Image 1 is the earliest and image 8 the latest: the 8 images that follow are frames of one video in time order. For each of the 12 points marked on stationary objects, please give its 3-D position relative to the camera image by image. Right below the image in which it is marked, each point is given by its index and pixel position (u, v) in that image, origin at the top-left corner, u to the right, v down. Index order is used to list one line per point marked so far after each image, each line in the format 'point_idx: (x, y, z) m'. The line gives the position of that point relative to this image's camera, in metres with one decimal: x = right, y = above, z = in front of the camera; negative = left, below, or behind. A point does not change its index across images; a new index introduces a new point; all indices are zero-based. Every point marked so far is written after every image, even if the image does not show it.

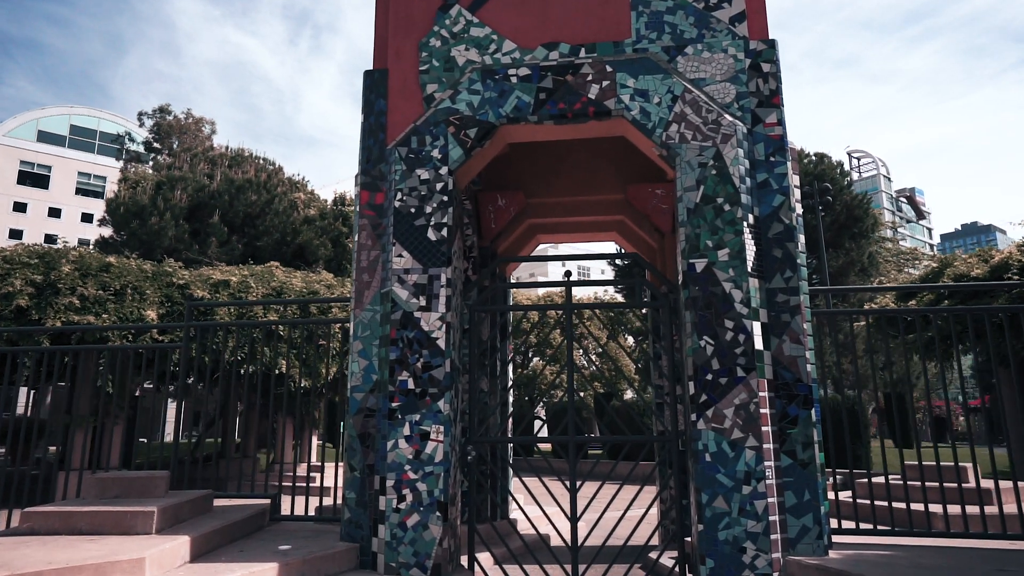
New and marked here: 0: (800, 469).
0: (+1.7, -1.0, +3.8) m
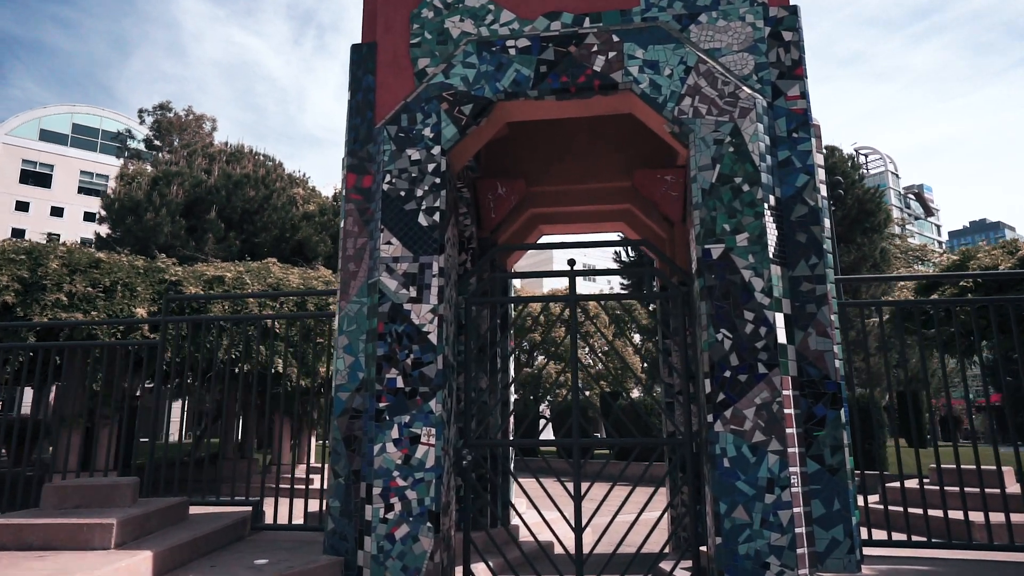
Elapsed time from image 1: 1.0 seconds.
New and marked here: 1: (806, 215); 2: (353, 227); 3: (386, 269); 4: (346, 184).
0: (+1.6, -1.0, +3.4) m
1: (+1.7, +0.4, +3.7) m
2: (-1.0, +0.4, +4.1) m
3: (-0.8, +0.1, +3.9) m
4: (-1.1, +0.7, +4.2) m
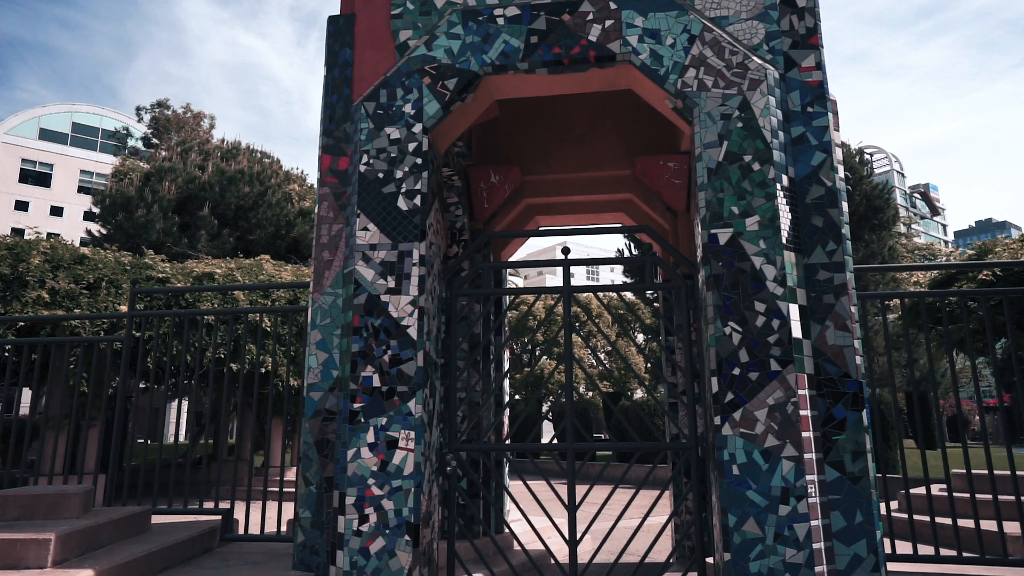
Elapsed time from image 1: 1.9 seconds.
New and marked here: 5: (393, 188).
0: (+1.6, -0.9, +3.1) m
1: (+1.6, +0.5, +3.4) m
2: (-1.1, +0.4, +3.8) m
3: (-0.8, +0.2, +3.6) m
4: (-1.1, +0.7, +3.8) m
5: (-0.7, +0.6, +3.6) m
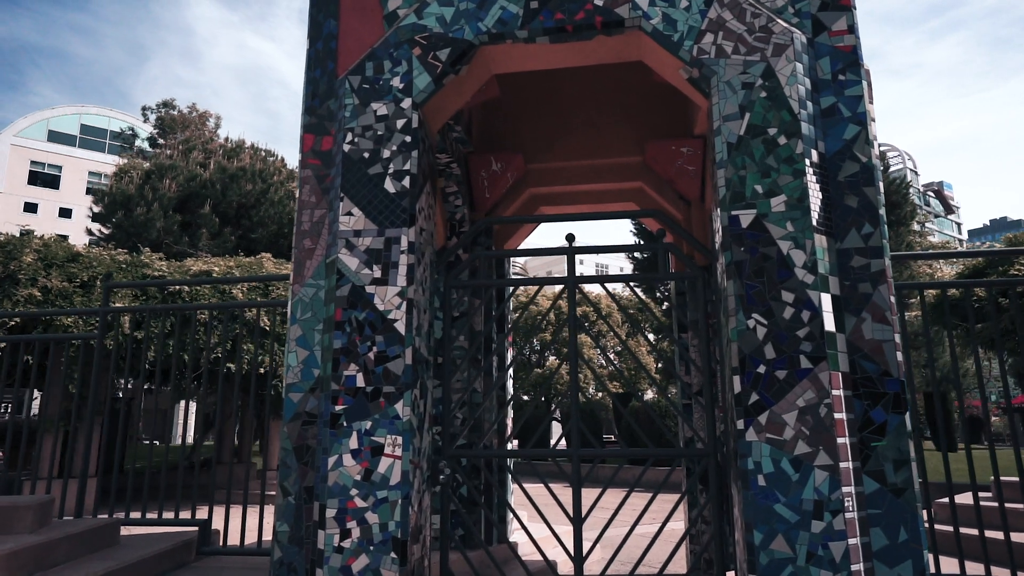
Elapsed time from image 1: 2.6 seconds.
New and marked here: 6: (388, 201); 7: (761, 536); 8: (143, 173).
0: (+1.6, -0.9, +2.7) m
1: (+1.6, +0.5, +3.0) m
2: (-1.1, +0.5, +3.5) m
3: (-0.8, +0.2, +3.3) m
4: (-1.1, +0.8, +3.5) m
5: (-0.7, +0.6, +3.3) m
6: (-0.6, +0.4, +3.3) m
7: (+1.0, -1.0, +2.7) m
8: (-7.9, +2.5, +14.1) m
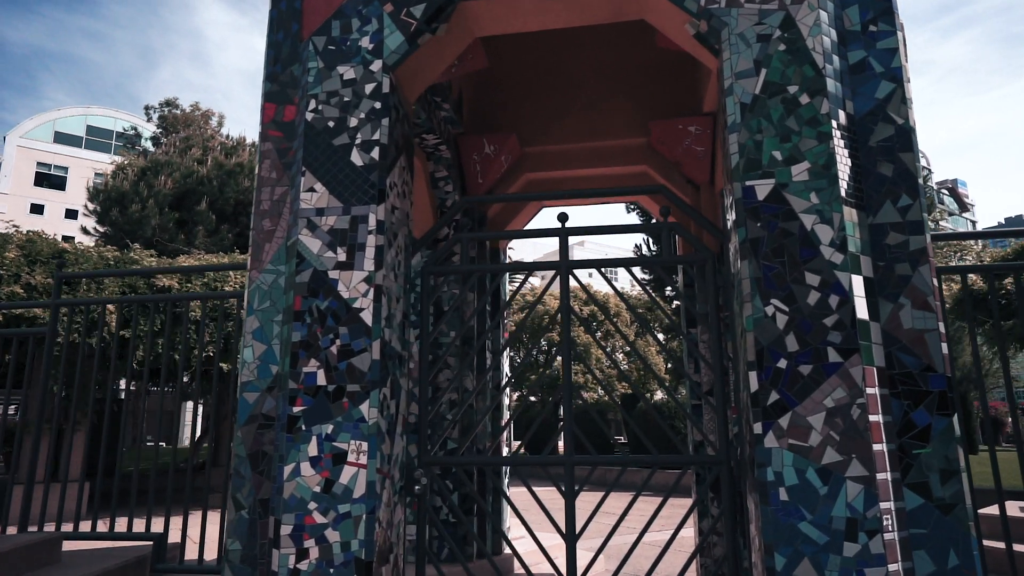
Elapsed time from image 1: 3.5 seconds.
0: (+1.5, -0.8, +2.3) m
1: (+1.5, +0.6, +2.6) m
2: (-1.1, +0.5, +3.1) m
3: (-0.9, +0.3, +2.9) m
4: (-1.2, +0.8, +3.2) m
5: (-0.7, +0.7, +2.9) m
6: (-0.7, +0.5, +2.9) m
7: (+0.9, -0.9, +2.3) m
8: (-7.9, +2.5, +13.8) m
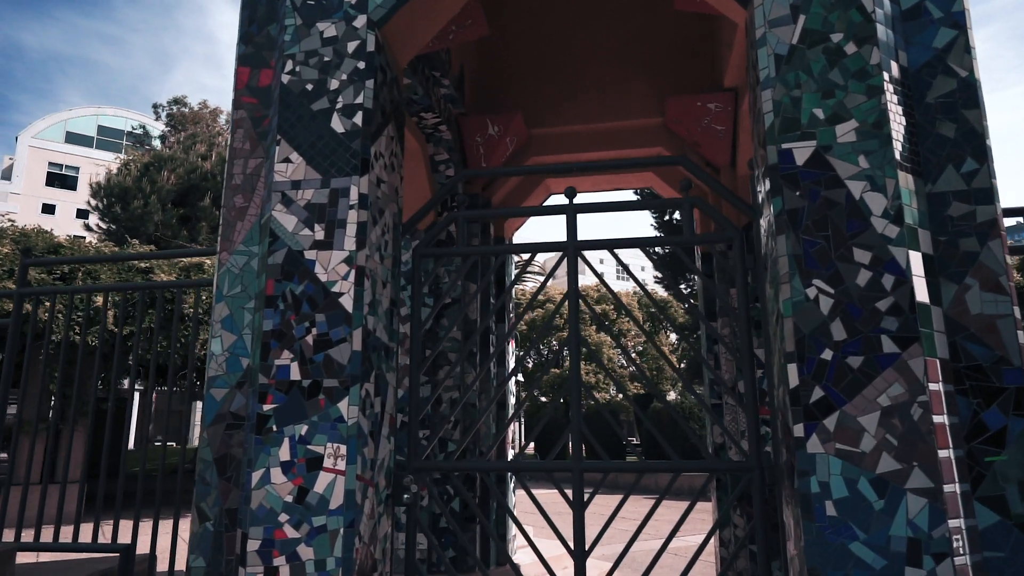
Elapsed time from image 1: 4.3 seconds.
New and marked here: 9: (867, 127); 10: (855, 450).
0: (+1.5, -0.7, +1.9) m
1: (+1.5, +0.7, +2.2) m
2: (-1.1, +0.6, +2.8) m
3: (-0.9, +0.3, +2.6) m
4: (-1.2, +0.9, +2.8) m
5: (-0.7, +0.7, +2.6) m
6: (-0.7, +0.6, +2.6) m
7: (+0.9, -0.9, +1.9) m
8: (-7.7, +2.6, +13.6) m
9: (+1.2, +0.5, +2.2) m
10: (+1.0, -0.5, +2.0) m
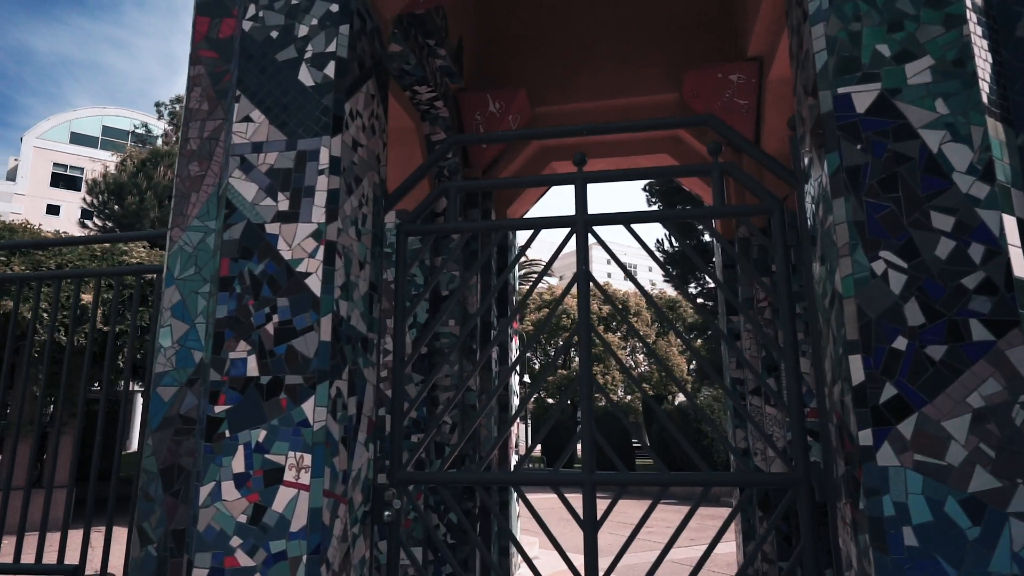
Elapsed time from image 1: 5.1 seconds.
0: (+1.5, -0.7, +1.5) m
1: (+1.5, +0.7, +1.8) m
2: (-1.1, +0.7, +2.4) m
3: (-0.9, +0.4, +2.2) m
4: (-1.2, +1.0, +2.5) m
5: (-0.7, +0.8, +2.2) m
6: (-0.7, +0.6, +2.2) m
7: (+0.9, -0.8, +1.5) m
8: (-7.6, +2.6, +13.3) m
9: (+1.2, +0.6, +1.8) m
10: (+1.0, -0.4, +1.6) m
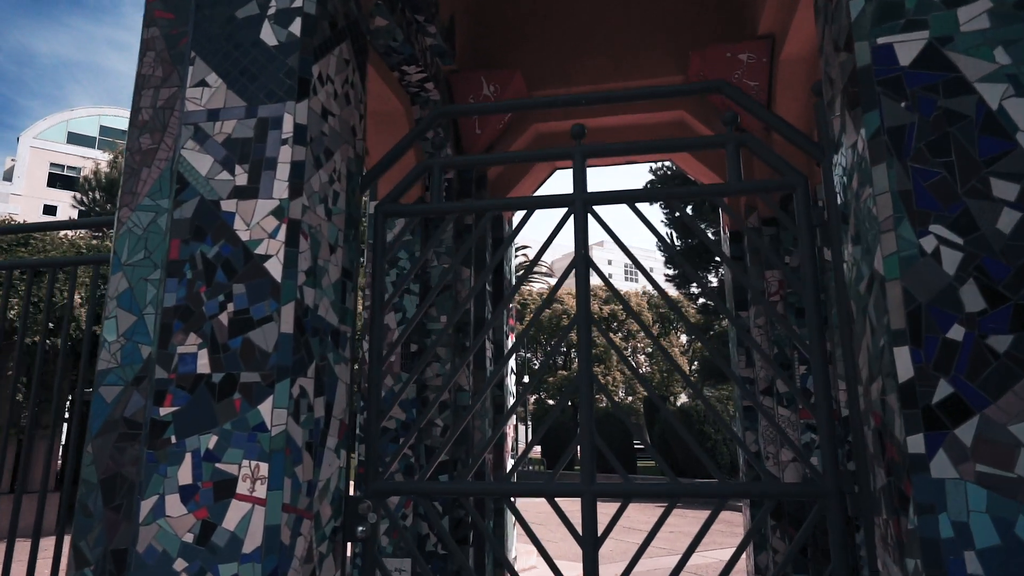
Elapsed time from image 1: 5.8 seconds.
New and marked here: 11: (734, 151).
0: (+1.4, -0.6, +1.3) m
1: (+1.5, +0.8, +1.6) m
2: (-1.2, +0.7, +2.1) m
3: (-0.9, +0.4, +1.9) m
4: (-1.2, +1.0, +2.2) m
5: (-0.8, +0.8, +2.0) m
6: (-0.7, +0.7, +1.9) m
7: (+0.9, -0.8, +1.2) m
8: (-7.6, +2.6, +13.0) m
9: (+1.1, +0.6, +1.5) m
10: (+1.0, -0.4, +1.3) m
11: (+0.7, +0.4, +2.1) m
